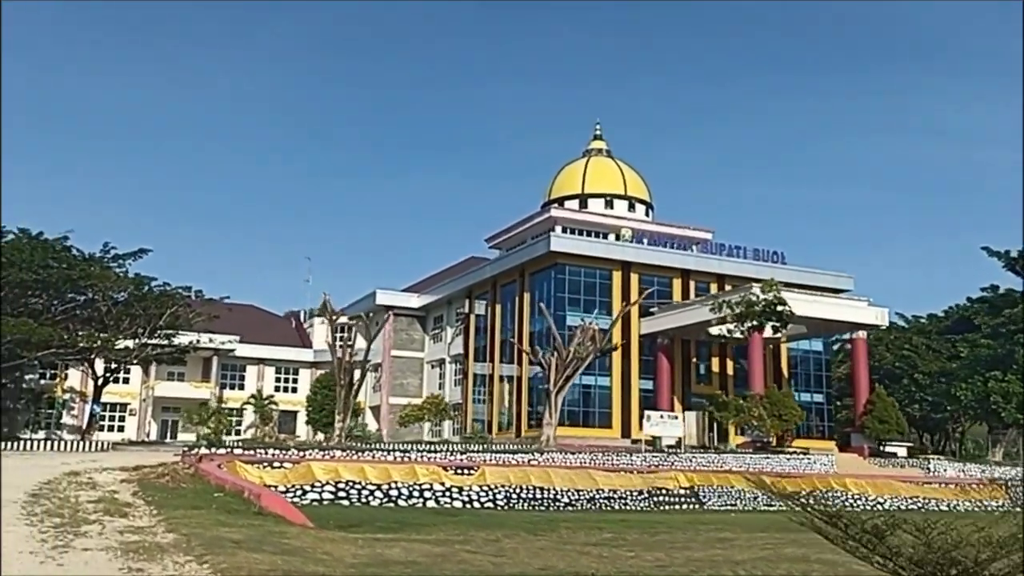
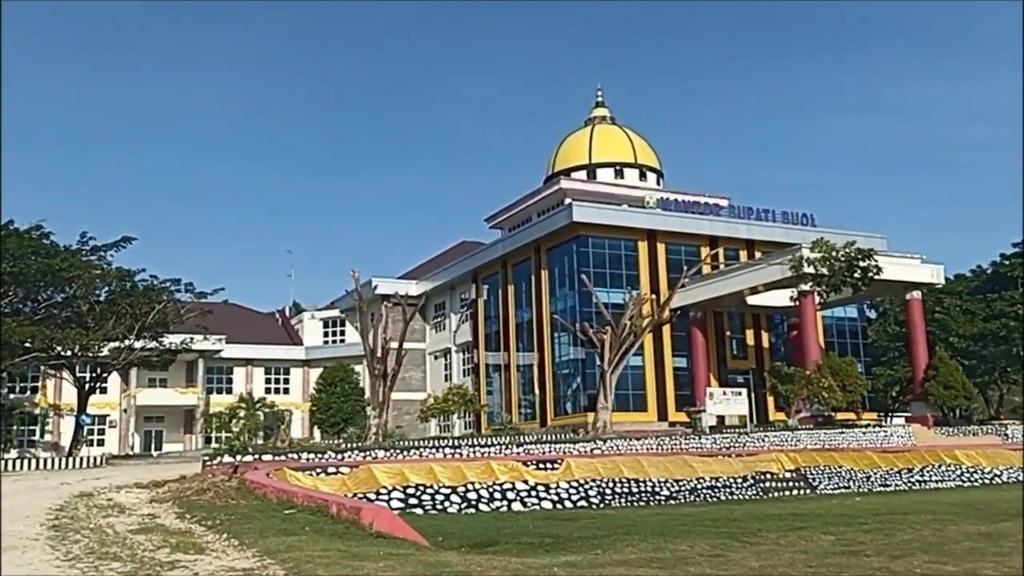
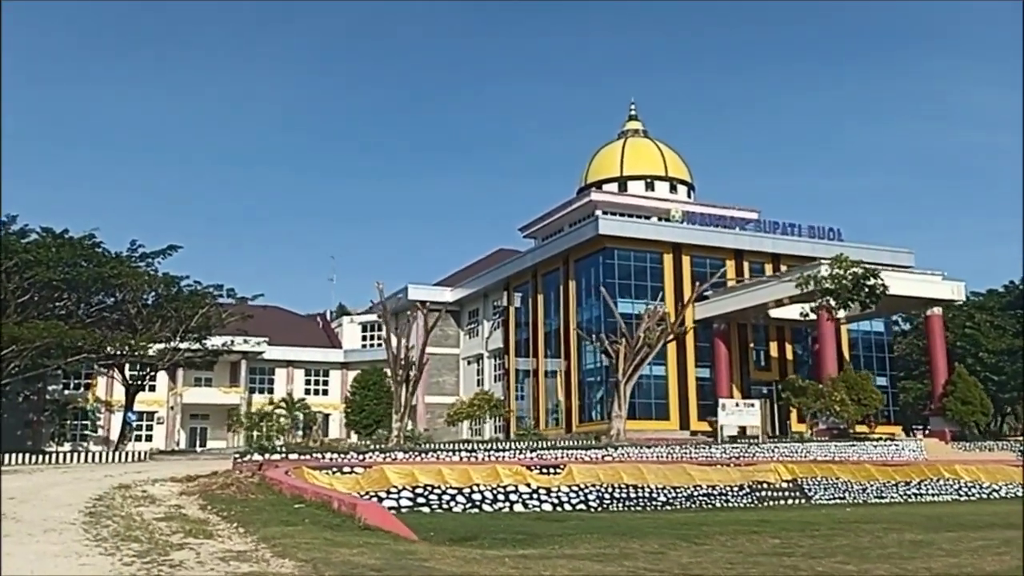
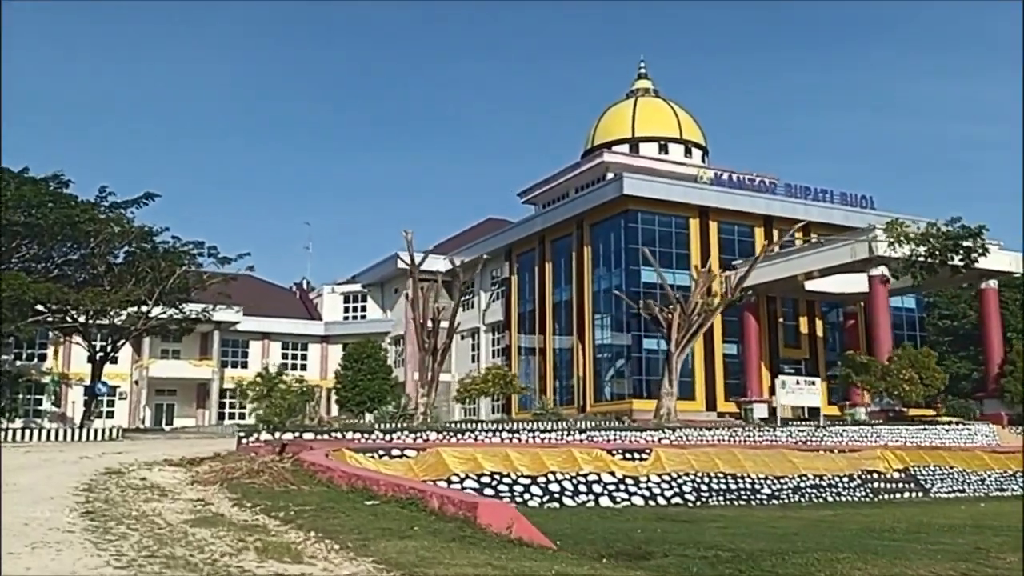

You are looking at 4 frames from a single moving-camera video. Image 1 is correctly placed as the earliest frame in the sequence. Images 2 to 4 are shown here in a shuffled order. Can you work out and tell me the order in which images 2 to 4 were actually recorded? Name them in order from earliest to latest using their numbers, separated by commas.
3, 2, 4
